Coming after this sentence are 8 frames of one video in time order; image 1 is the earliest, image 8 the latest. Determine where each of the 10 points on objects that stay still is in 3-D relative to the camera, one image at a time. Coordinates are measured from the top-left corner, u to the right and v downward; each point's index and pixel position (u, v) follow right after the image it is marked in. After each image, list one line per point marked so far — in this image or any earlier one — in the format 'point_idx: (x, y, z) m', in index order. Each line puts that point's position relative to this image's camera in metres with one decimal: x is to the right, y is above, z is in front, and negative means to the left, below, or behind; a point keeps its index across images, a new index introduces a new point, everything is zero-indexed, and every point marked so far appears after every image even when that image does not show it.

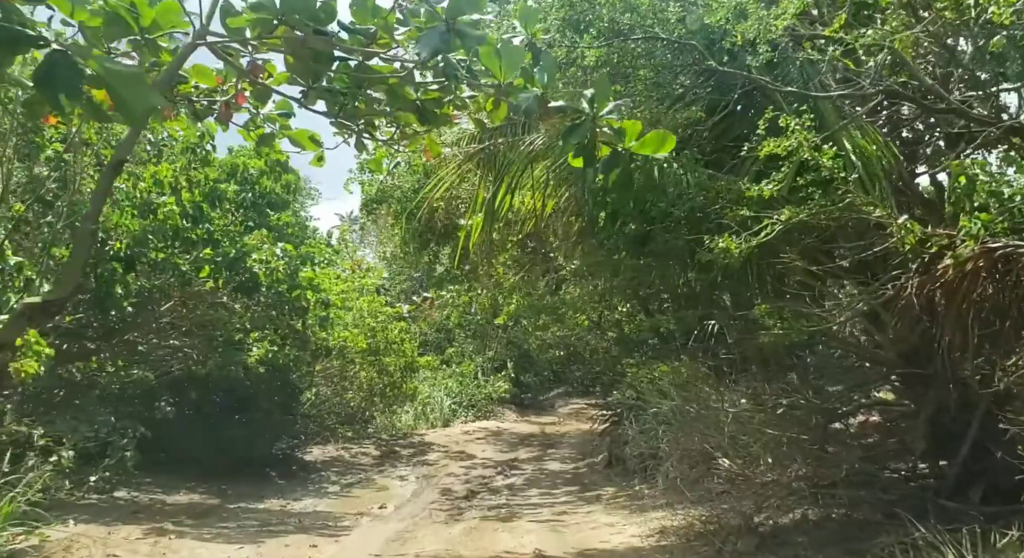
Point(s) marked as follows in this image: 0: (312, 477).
0: (-2.6, -2.6, +9.2) m
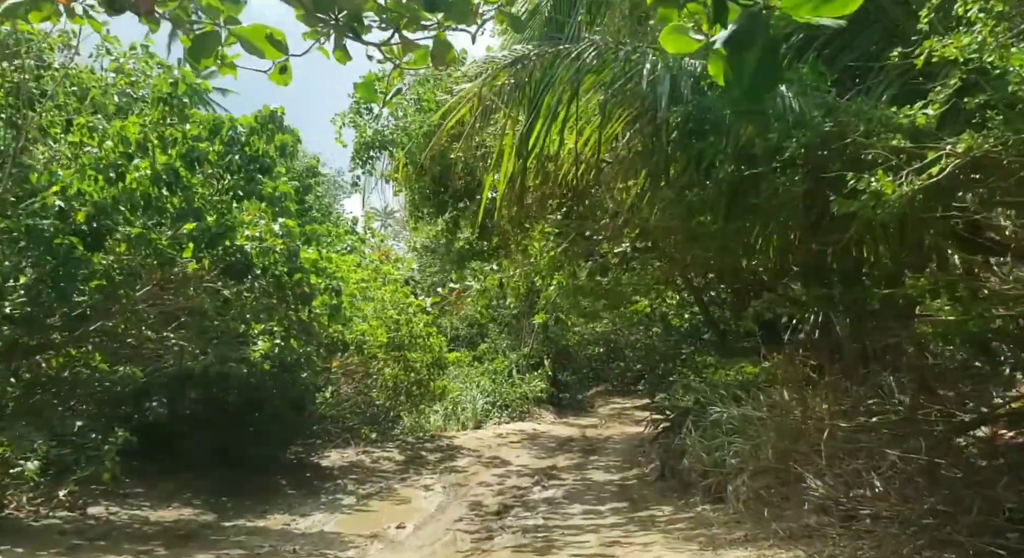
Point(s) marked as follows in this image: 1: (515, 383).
0: (-2.1, -2.4, +8.2) m
1: (+0.1, -2.1, +14.4) m
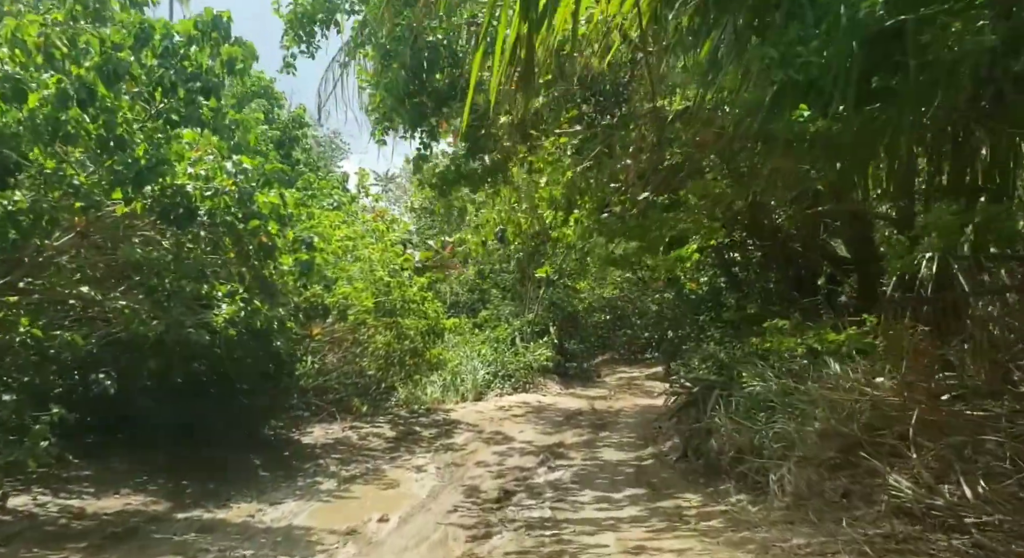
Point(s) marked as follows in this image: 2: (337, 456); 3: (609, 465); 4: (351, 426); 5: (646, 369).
0: (-2.1, -1.9, +7.3) m
1: (+0.1, -1.4, +13.4) m
2: (-1.9, -2.0, +7.9) m
3: (+1.0, -2.0, +7.6) m
4: (-2.1, -1.9, +9.1) m
5: (+3.4, -2.3, +18.2) m
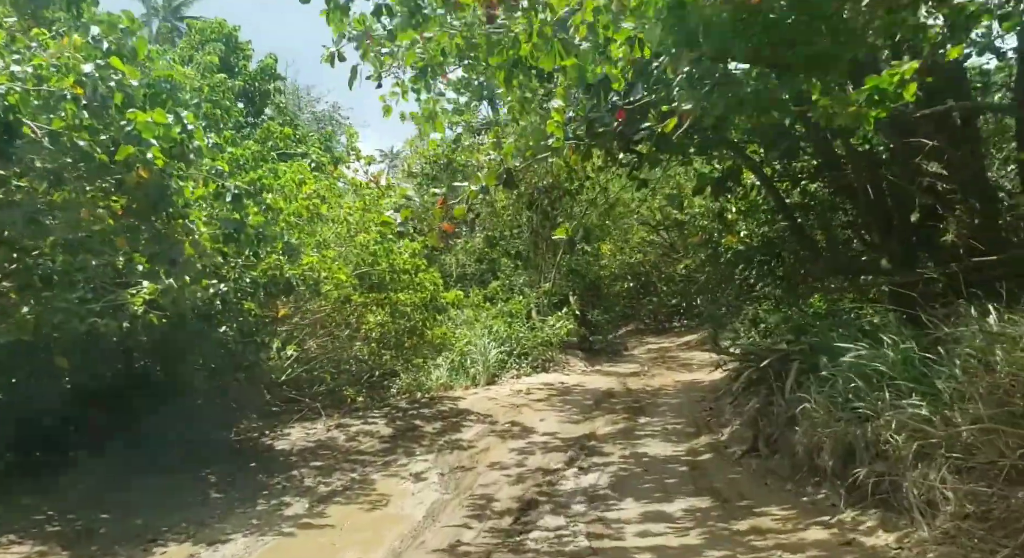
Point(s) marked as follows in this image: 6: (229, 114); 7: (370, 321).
0: (-1.9, -1.7, +5.8) m
1: (+0.4, -0.8, +11.9) m
2: (-1.7, -1.7, +6.4) m
3: (+1.2, -1.6, +6.0) m
4: (-1.8, -1.5, +7.6) m
5: (+3.8, -1.4, +16.5) m
6: (-3.4, +2.0, +8.7) m
7: (-1.6, -0.5, +8.1) m
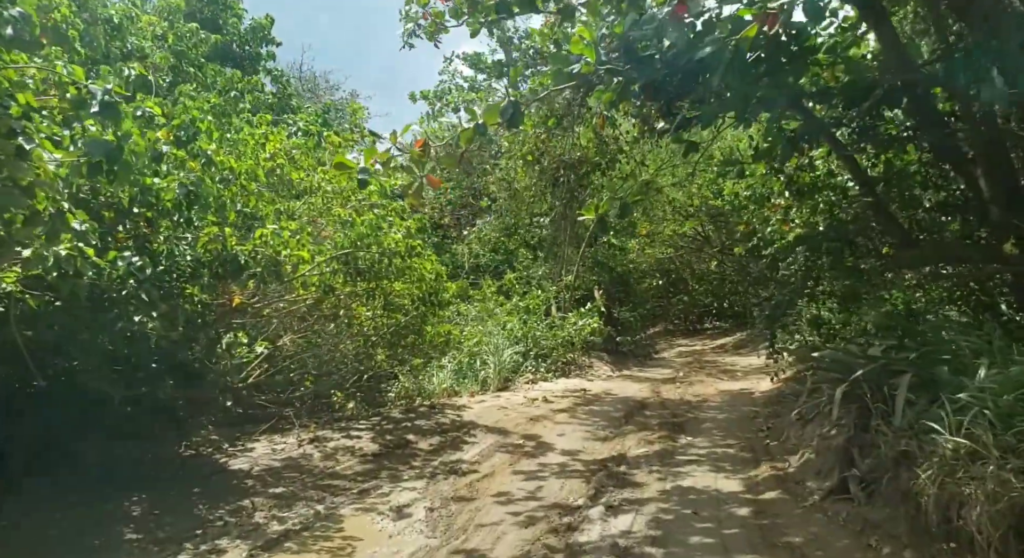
0: (-1.9, -1.5, +4.5) m
1: (+0.6, -0.7, +10.5) m
2: (-1.7, -1.5, +5.1) m
3: (+1.3, -1.5, +4.7) m
4: (-1.7, -1.4, +6.3) m
5: (+4.2, -1.3, +15.1) m
6: (-3.2, +2.2, +7.4) m
7: (-1.5, -0.3, +6.8) m
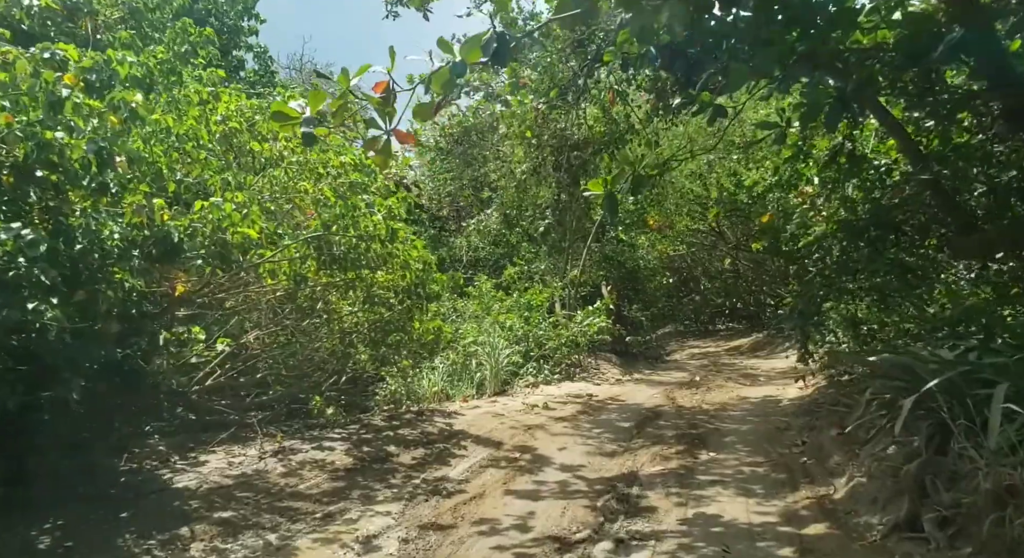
0: (-1.9, -1.4, +3.7) m
1: (+0.7, -0.6, +9.7) m
2: (-1.7, -1.4, +4.3) m
3: (+1.2, -1.4, +3.8) m
4: (-1.8, -1.3, +5.5) m
5: (+4.3, -1.3, +14.2) m
6: (-3.2, +2.3, +6.6) m
7: (-1.5, -0.2, +6.0) m
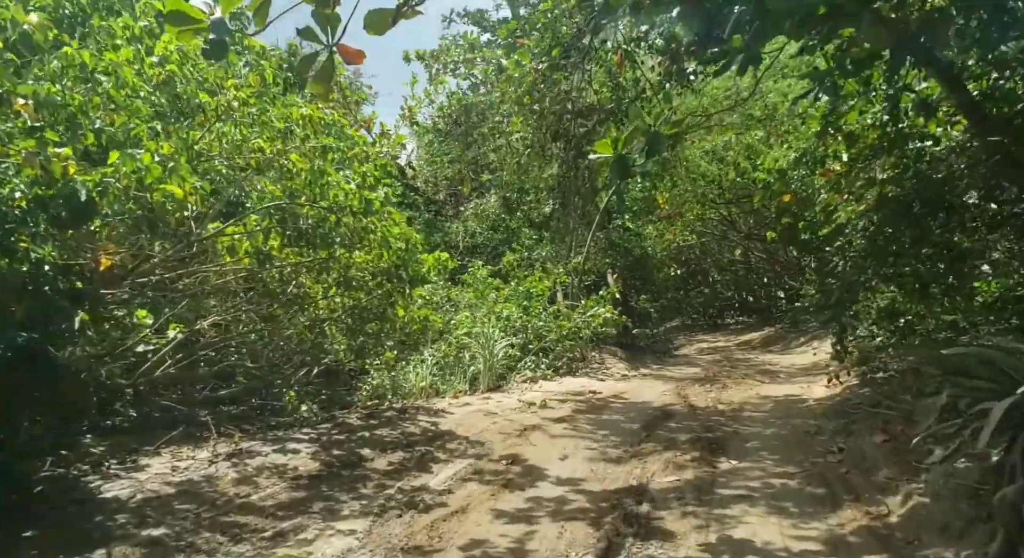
0: (-2.0, -1.3, +3.0) m
1: (+0.6, -0.4, +8.9) m
2: (-1.8, -1.3, +3.6) m
3: (+1.1, -1.3, +3.1) m
4: (-1.8, -1.1, +4.8) m
5: (+4.3, -1.1, +13.5) m
6: (-3.3, +2.4, +5.9) m
7: (-1.6, -0.1, +5.3) m
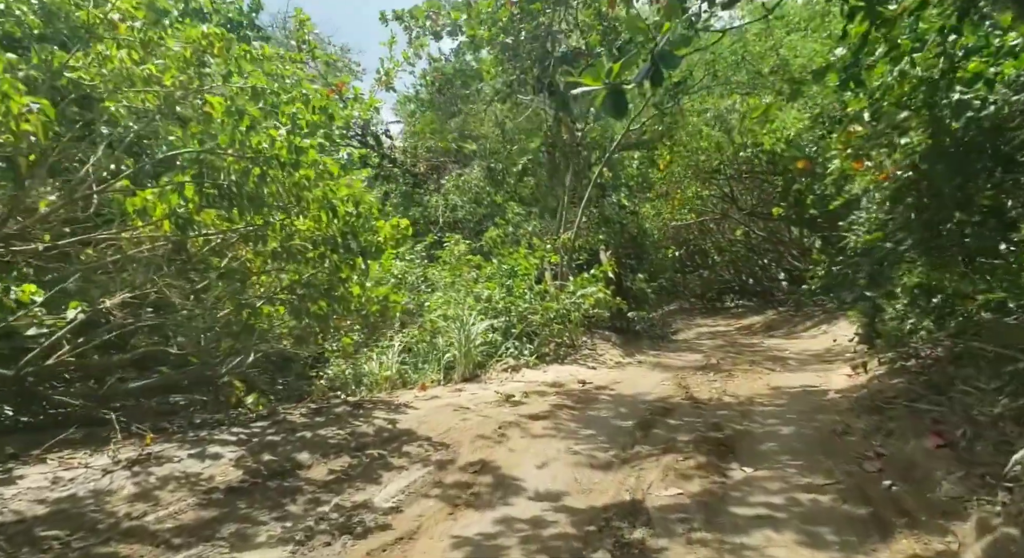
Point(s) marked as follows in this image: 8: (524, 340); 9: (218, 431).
0: (-2.2, -1.1, +2.2) m
1: (+0.4, -0.2, +8.1) m
2: (-2.0, -1.1, +2.7) m
3: (+1.0, -1.1, +2.3) m
4: (-2.0, -1.0, +3.9) m
5: (+4.0, -0.8, +12.6) m
6: (-3.4, +2.6, +5.0) m
7: (-1.7, +0.1, +4.4) m
8: (+0.1, -0.6, +7.3) m
9: (-1.8, -0.9, +4.4) m
